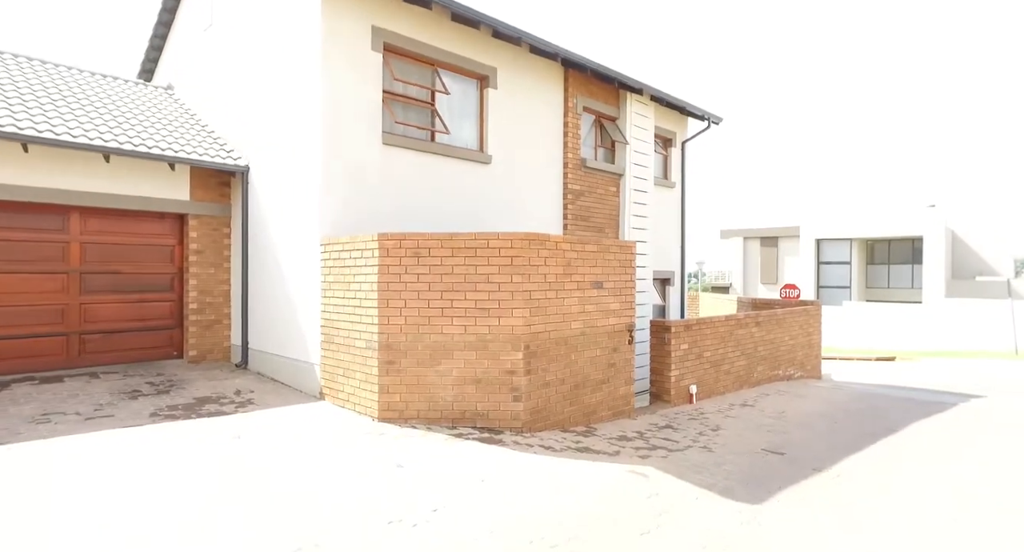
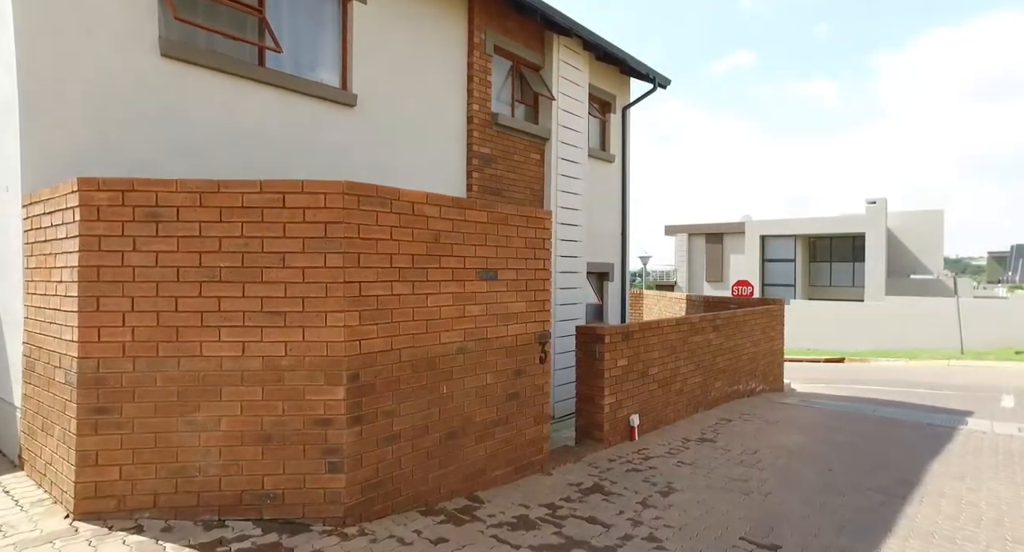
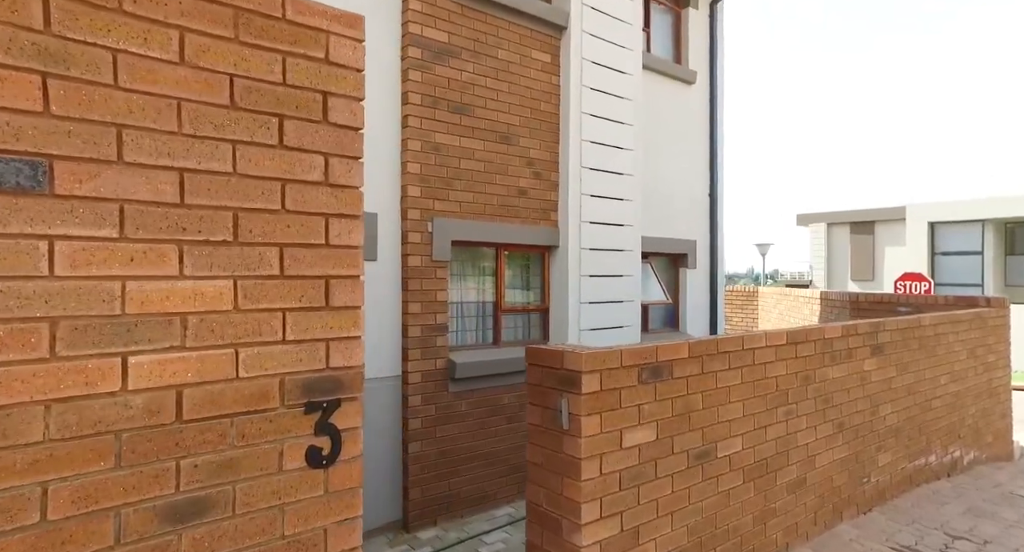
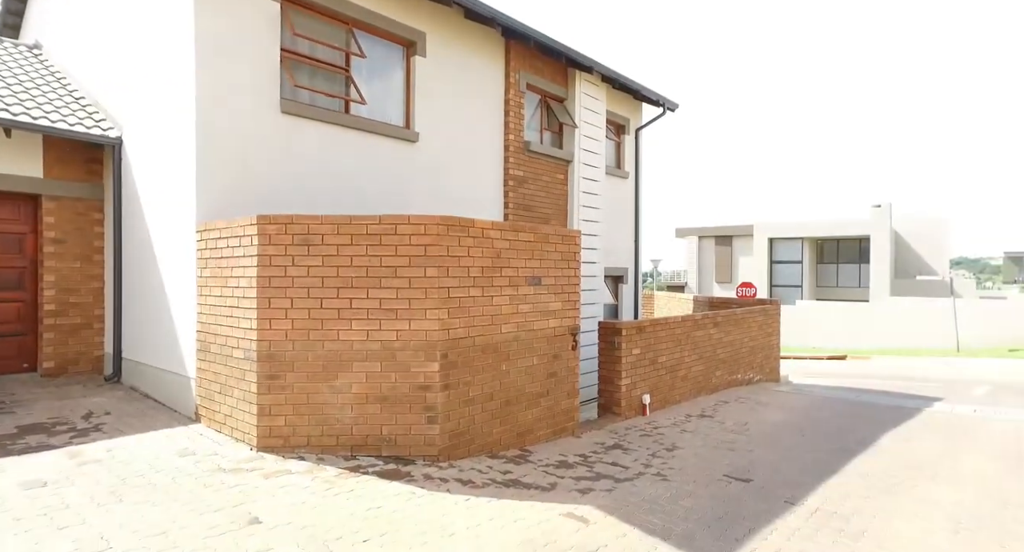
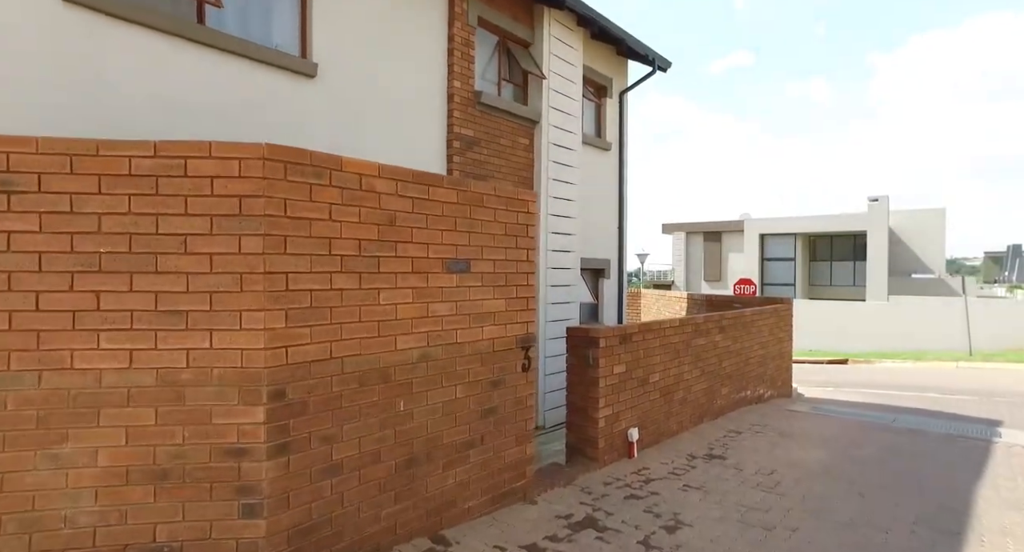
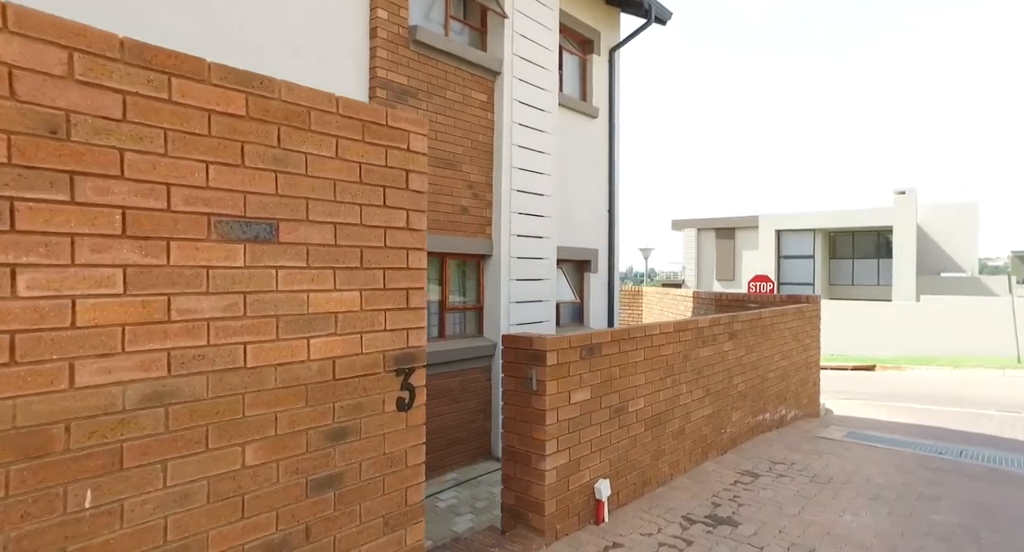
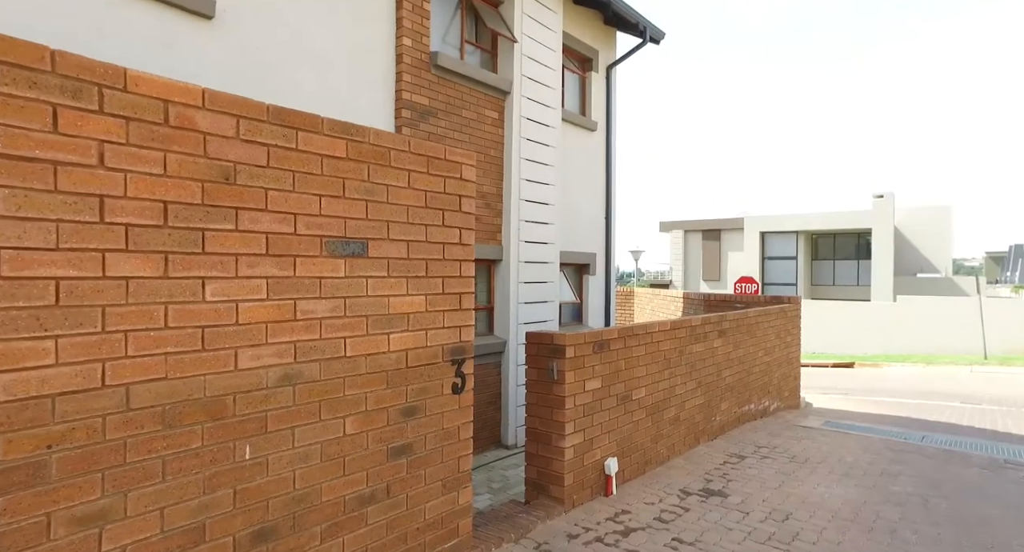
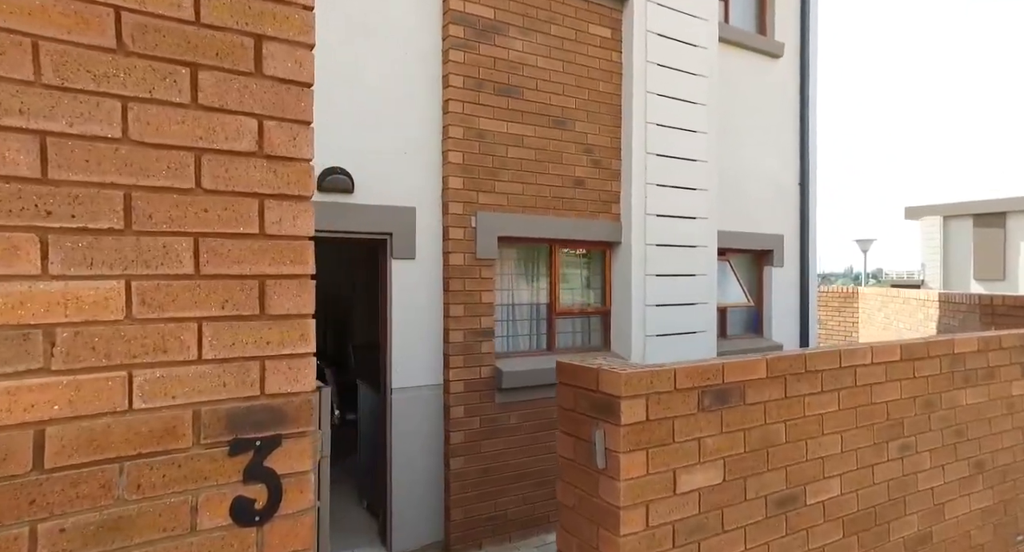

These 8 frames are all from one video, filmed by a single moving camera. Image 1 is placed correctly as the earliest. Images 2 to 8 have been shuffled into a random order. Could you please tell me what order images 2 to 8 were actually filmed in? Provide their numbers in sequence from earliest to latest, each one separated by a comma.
4, 2, 5, 7, 6, 3, 8
